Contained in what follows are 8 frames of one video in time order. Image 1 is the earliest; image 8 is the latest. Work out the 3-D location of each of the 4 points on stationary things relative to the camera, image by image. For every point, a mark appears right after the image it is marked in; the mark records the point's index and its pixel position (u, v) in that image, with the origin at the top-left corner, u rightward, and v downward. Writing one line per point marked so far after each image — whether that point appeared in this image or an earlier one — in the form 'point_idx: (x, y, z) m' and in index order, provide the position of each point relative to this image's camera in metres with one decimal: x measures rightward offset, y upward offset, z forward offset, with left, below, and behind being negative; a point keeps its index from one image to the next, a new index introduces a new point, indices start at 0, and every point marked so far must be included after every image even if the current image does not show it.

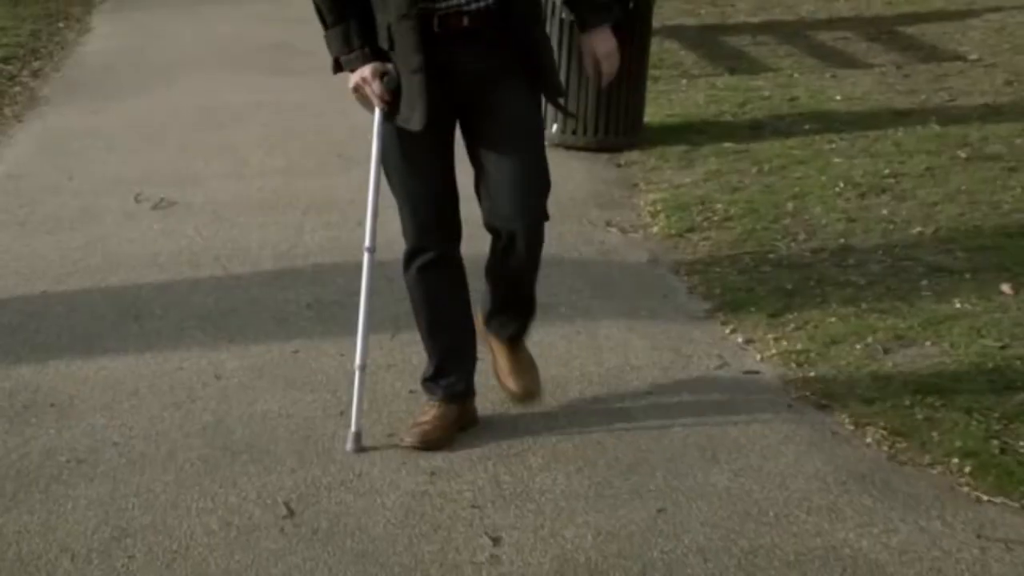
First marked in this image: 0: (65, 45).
0: (-3.0, +1.6, +12.1) m
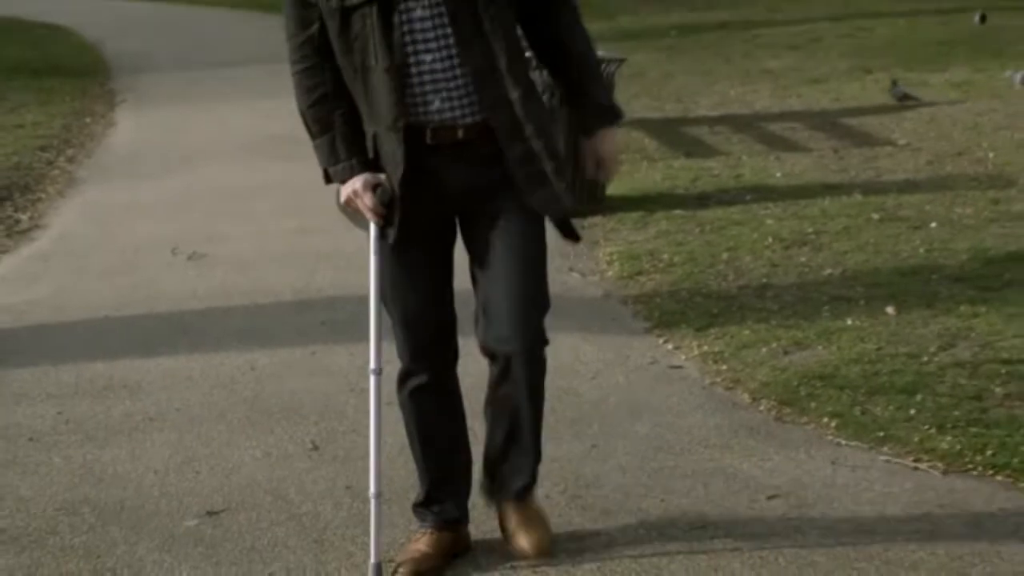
0: (-3.1, +1.1, +13.4) m
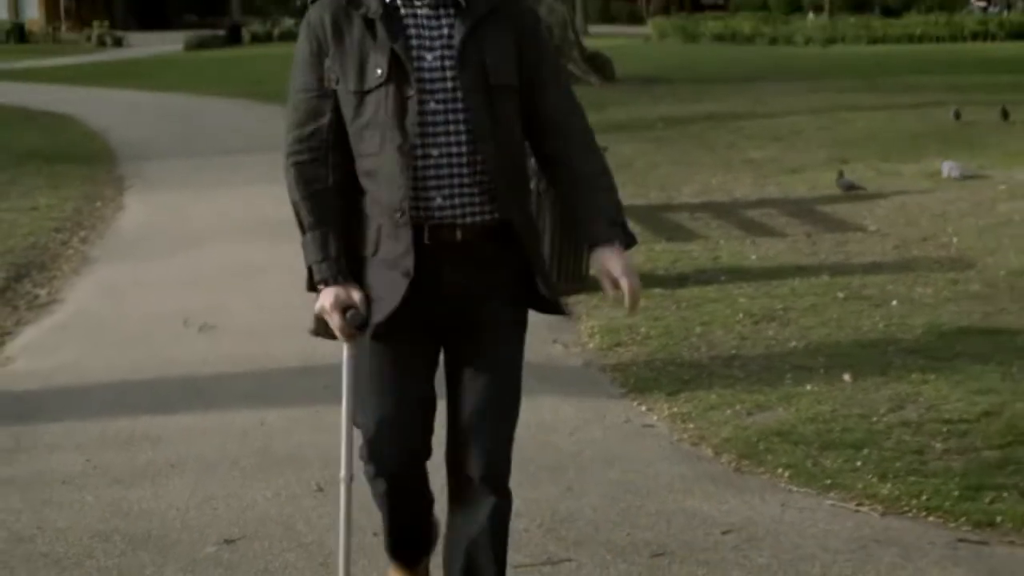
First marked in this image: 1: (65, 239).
0: (-3.2, +0.5, +14.1) m
1: (-3.2, +0.3, +12.8) m
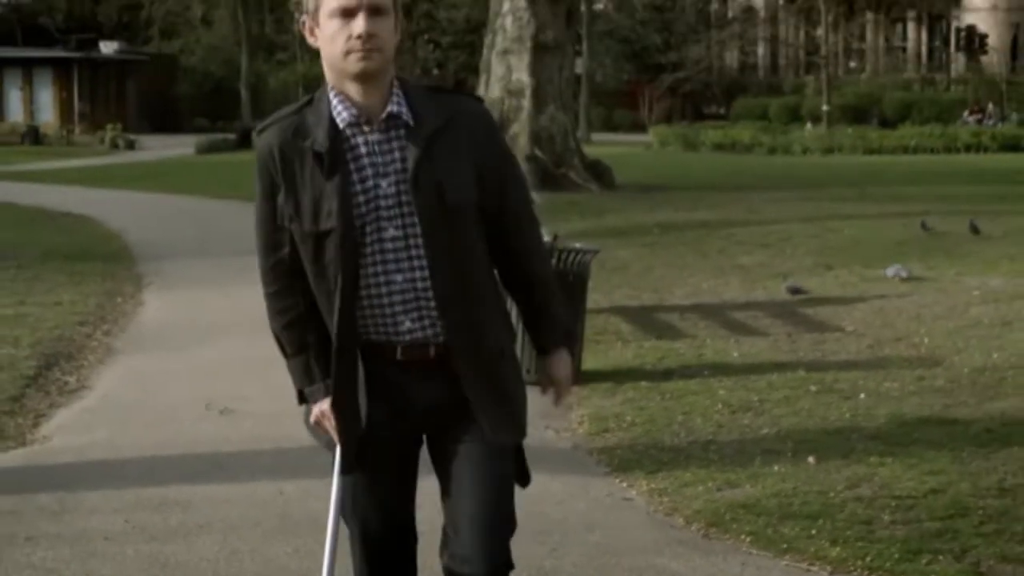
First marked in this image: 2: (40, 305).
0: (-3.2, -0.2, +14.9) m
1: (-3.2, -0.3, +13.6) m
2: (-3.9, -0.1, +15.2) m
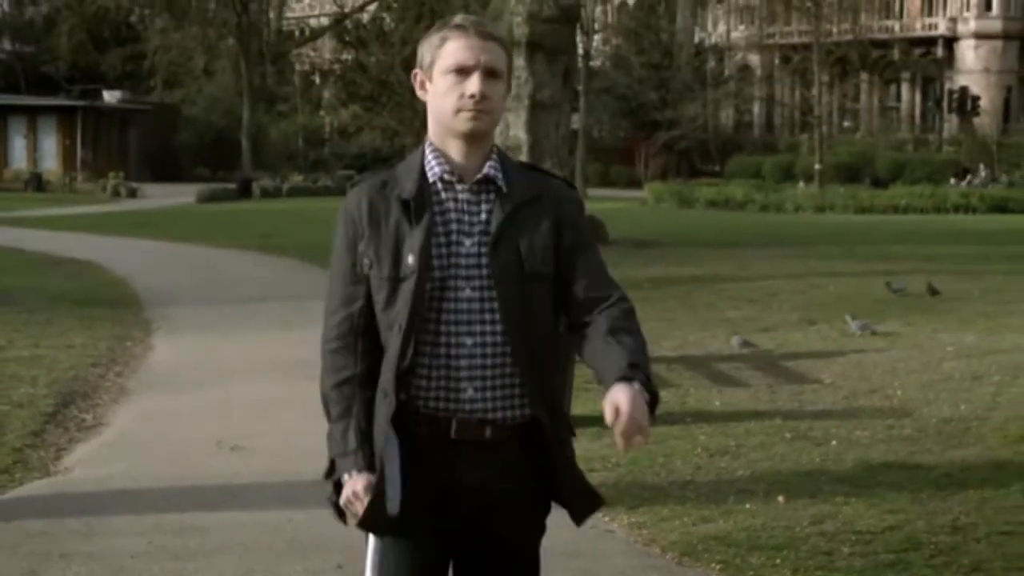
0: (-3.3, -0.6, +15.5) m
1: (-3.2, -0.7, +14.3) m
2: (-4.0, -0.5, +15.9) m
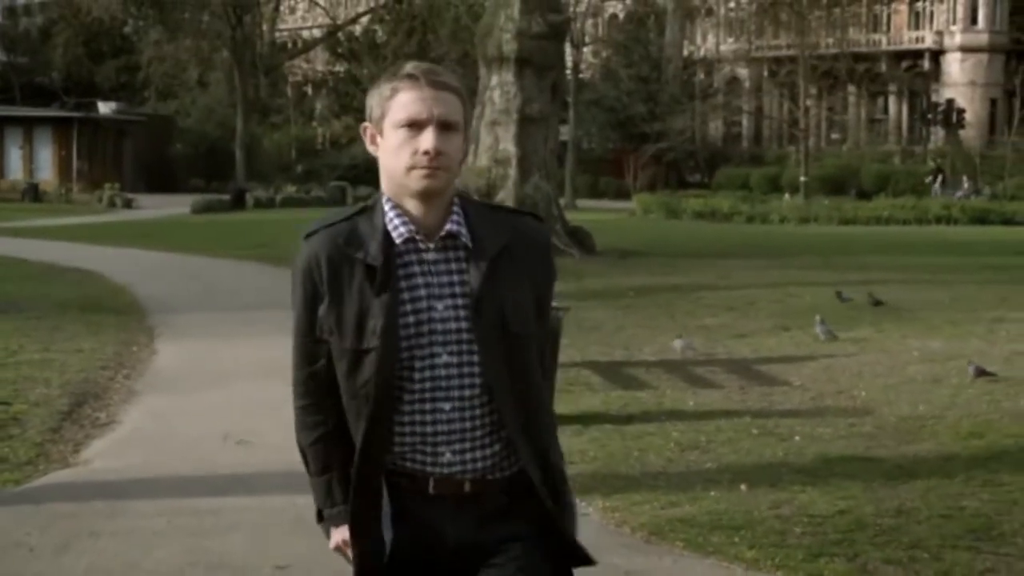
0: (-3.4, -0.6, +16.3) m
1: (-3.3, -0.7, +15.1) m
2: (-4.1, -0.6, +16.6) m
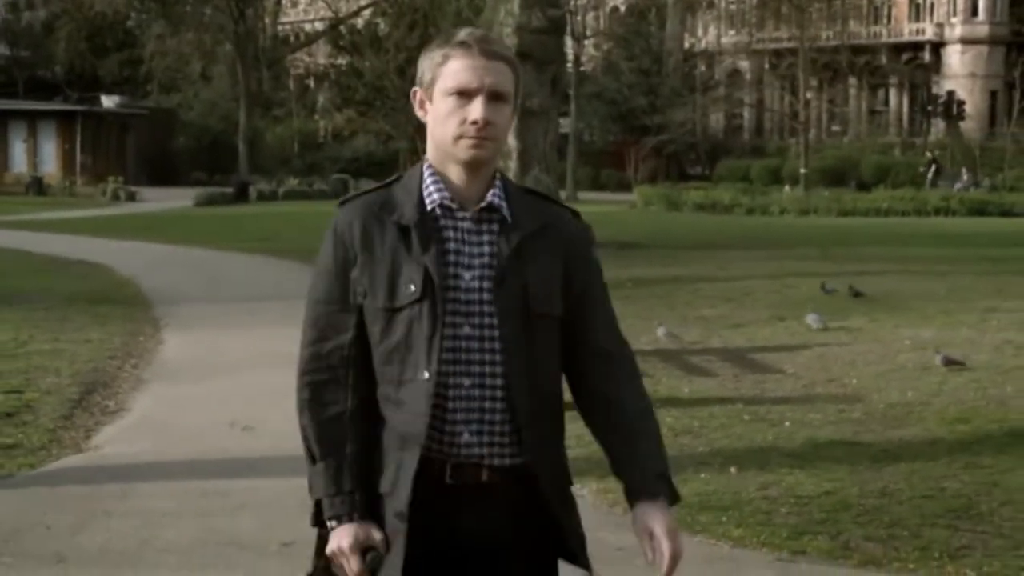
0: (-3.4, -0.6, +16.7) m
1: (-3.3, -0.7, +15.4) m
2: (-4.1, -0.5, +17.0) m
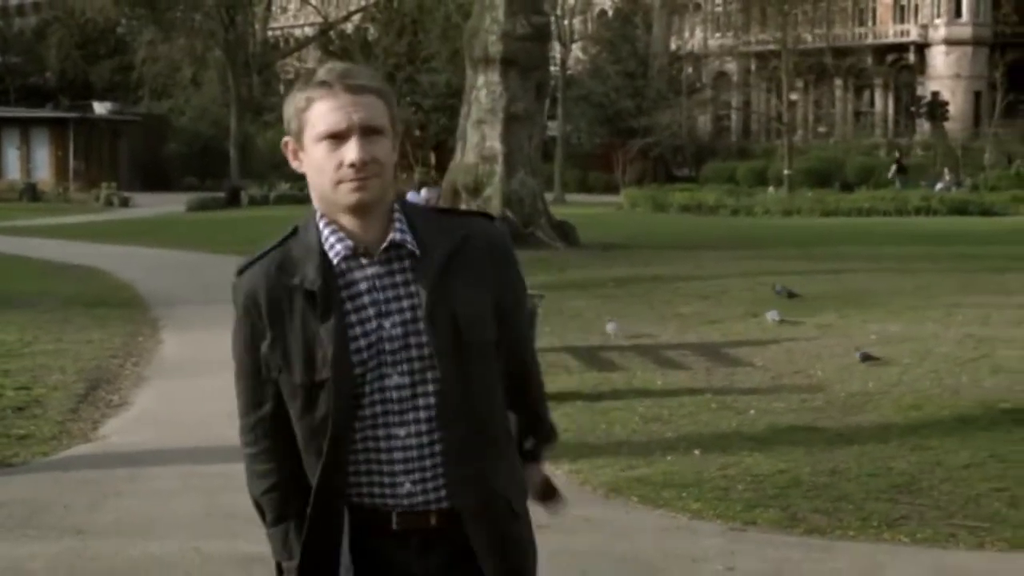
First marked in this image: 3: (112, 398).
0: (-3.5, -0.6, +17.4) m
1: (-3.5, -0.7, +16.2) m
2: (-4.3, -0.5, +17.7) m
3: (-3.0, -0.8, +13.8) m
